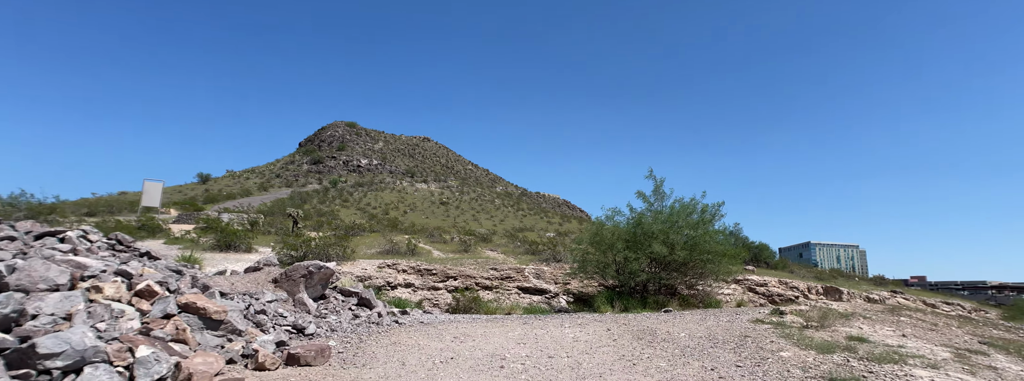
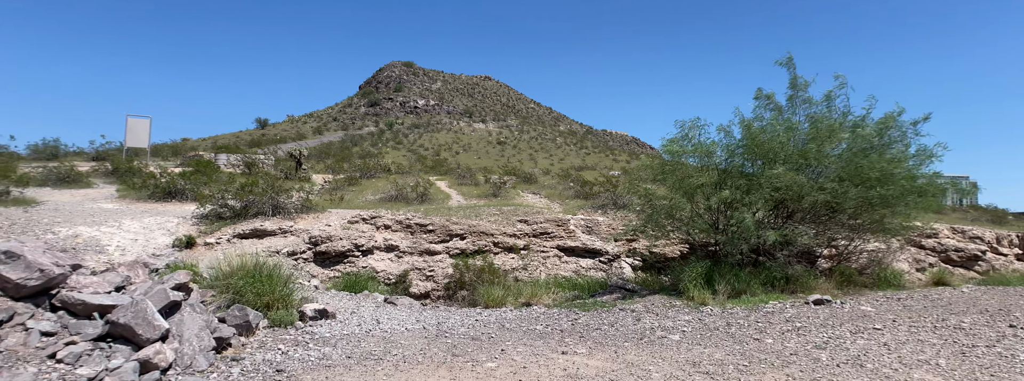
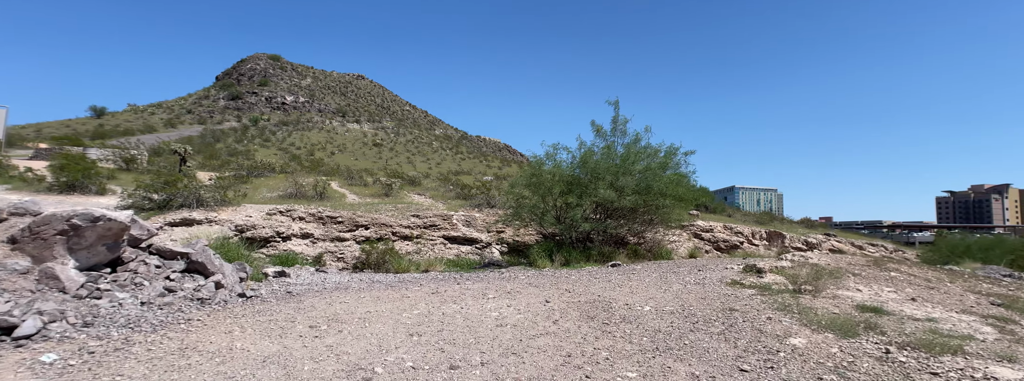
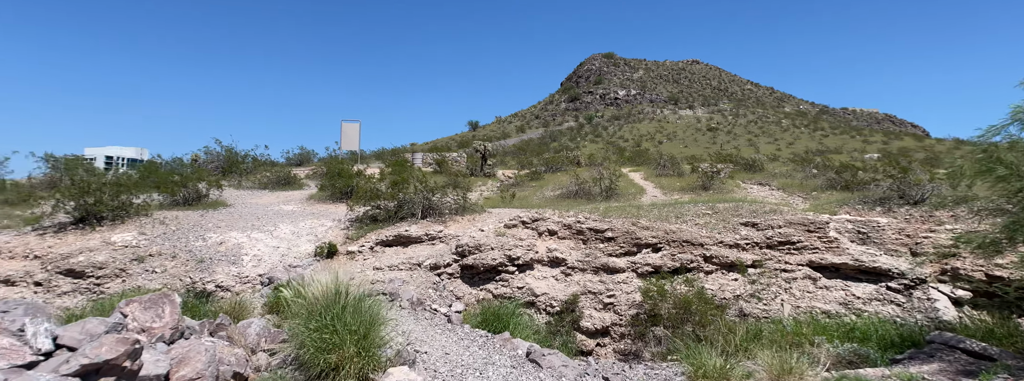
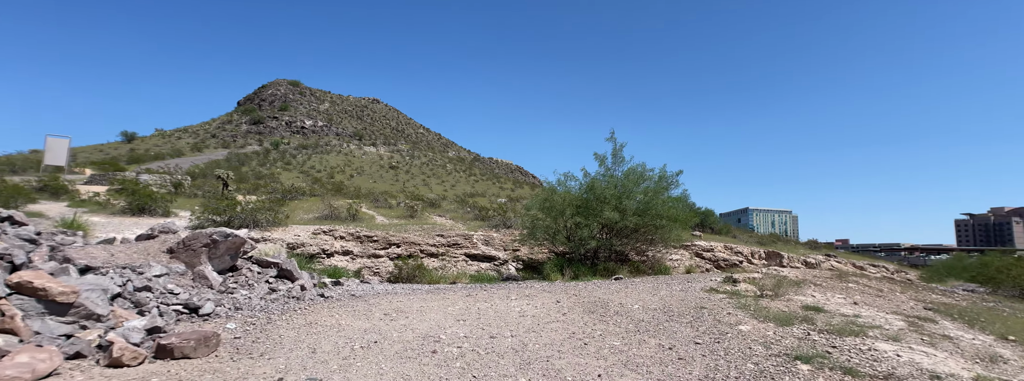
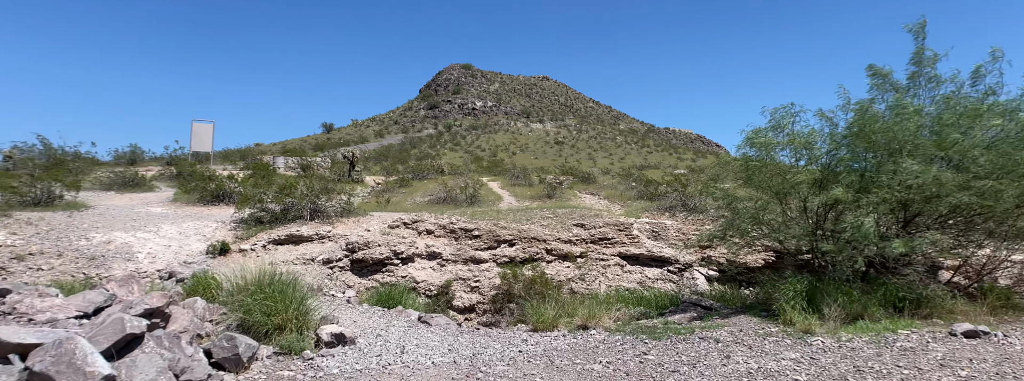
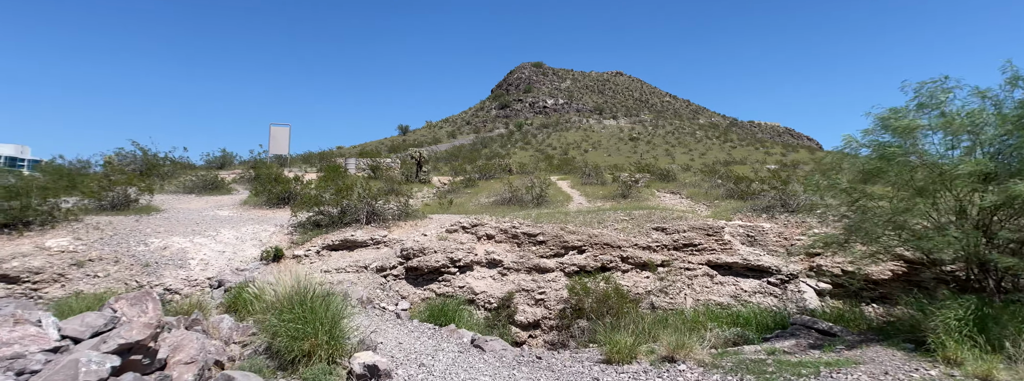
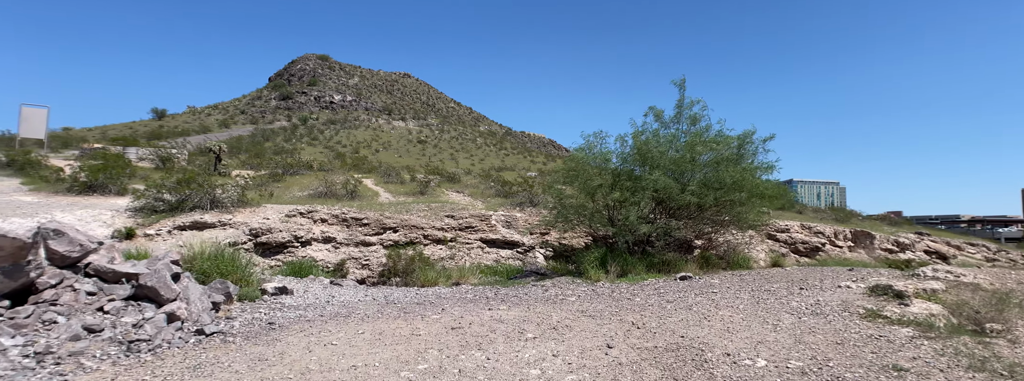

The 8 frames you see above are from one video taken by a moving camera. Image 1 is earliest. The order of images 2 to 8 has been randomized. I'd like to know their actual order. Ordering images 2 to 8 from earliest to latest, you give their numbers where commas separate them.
5, 3, 8, 2, 6, 7, 4
